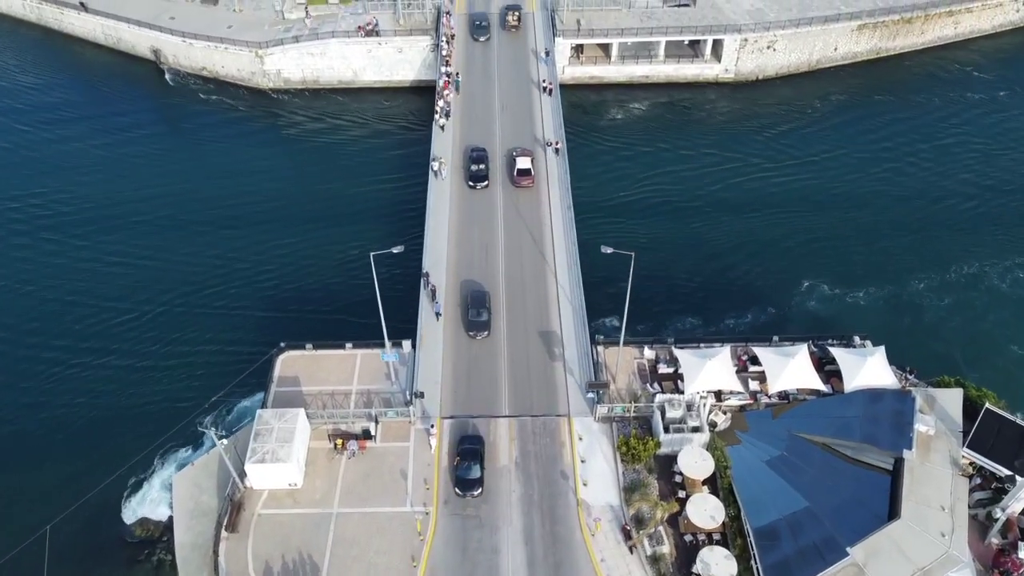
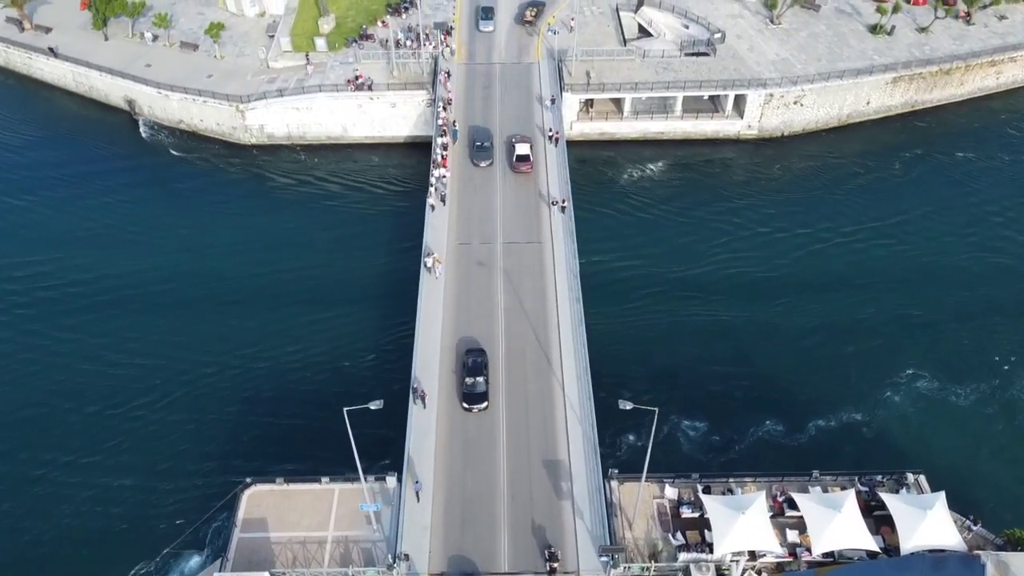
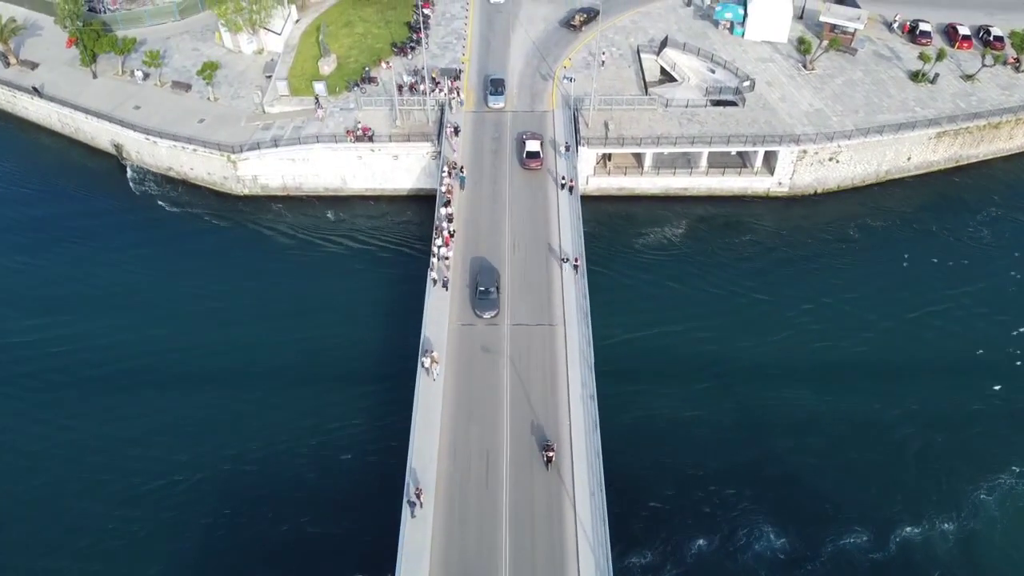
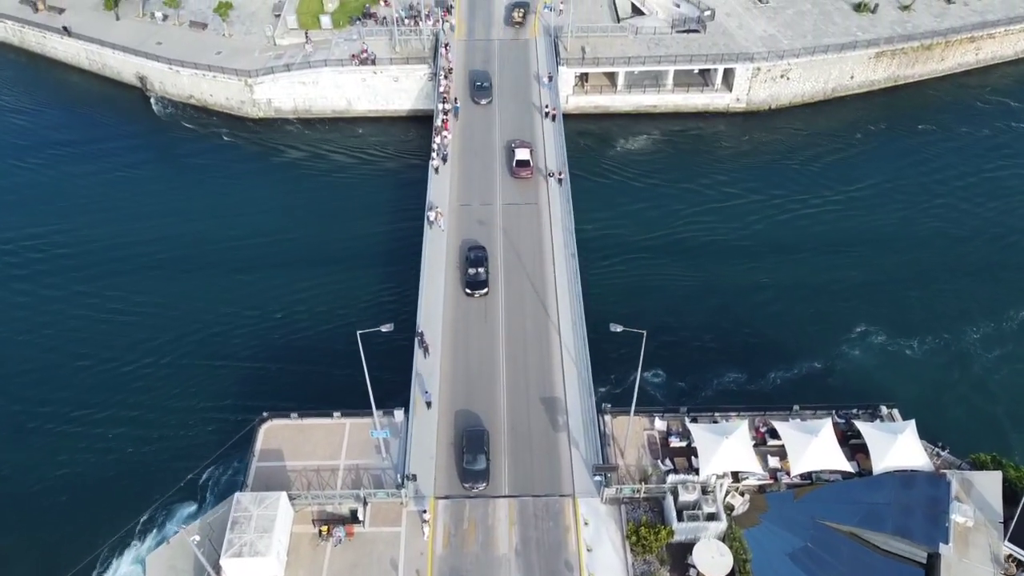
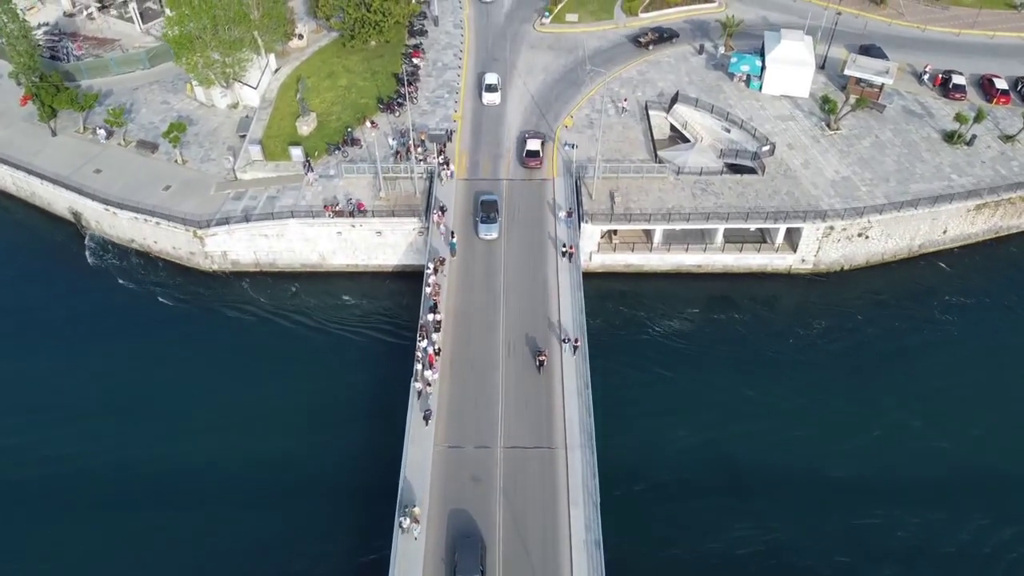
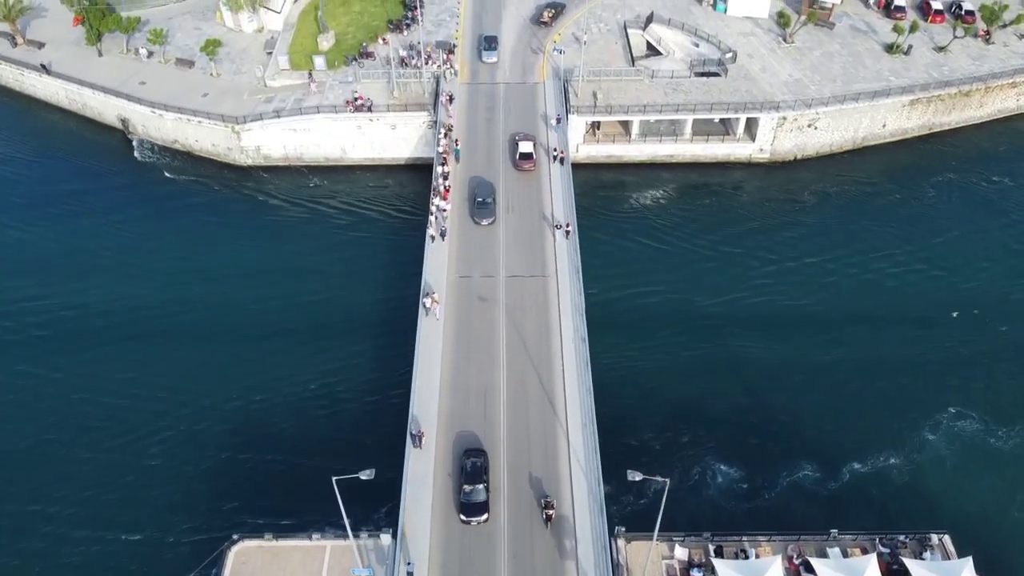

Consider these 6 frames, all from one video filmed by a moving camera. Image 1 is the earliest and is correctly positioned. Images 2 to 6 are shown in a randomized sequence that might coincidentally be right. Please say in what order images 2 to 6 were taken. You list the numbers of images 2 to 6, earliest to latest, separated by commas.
4, 2, 6, 3, 5
